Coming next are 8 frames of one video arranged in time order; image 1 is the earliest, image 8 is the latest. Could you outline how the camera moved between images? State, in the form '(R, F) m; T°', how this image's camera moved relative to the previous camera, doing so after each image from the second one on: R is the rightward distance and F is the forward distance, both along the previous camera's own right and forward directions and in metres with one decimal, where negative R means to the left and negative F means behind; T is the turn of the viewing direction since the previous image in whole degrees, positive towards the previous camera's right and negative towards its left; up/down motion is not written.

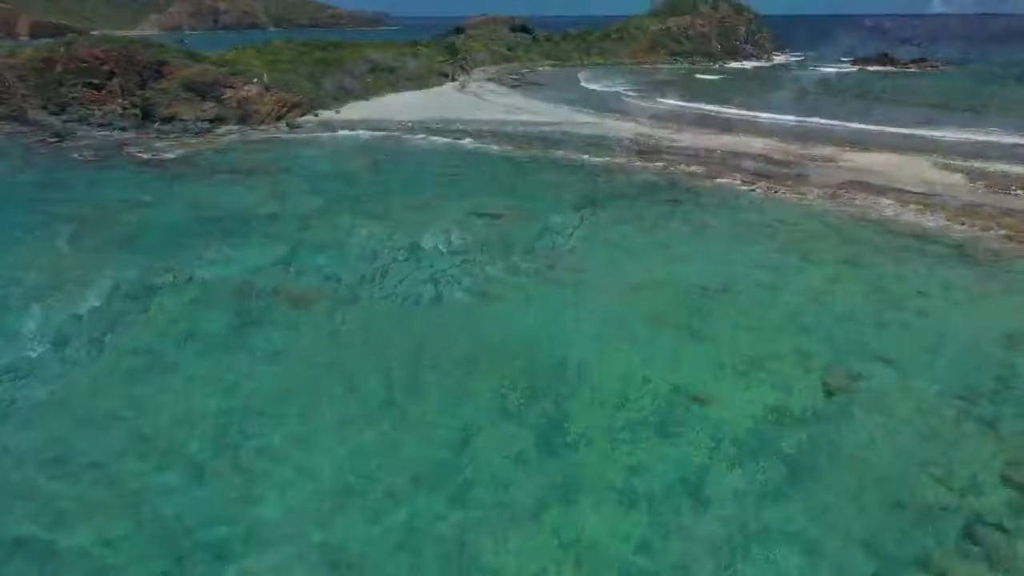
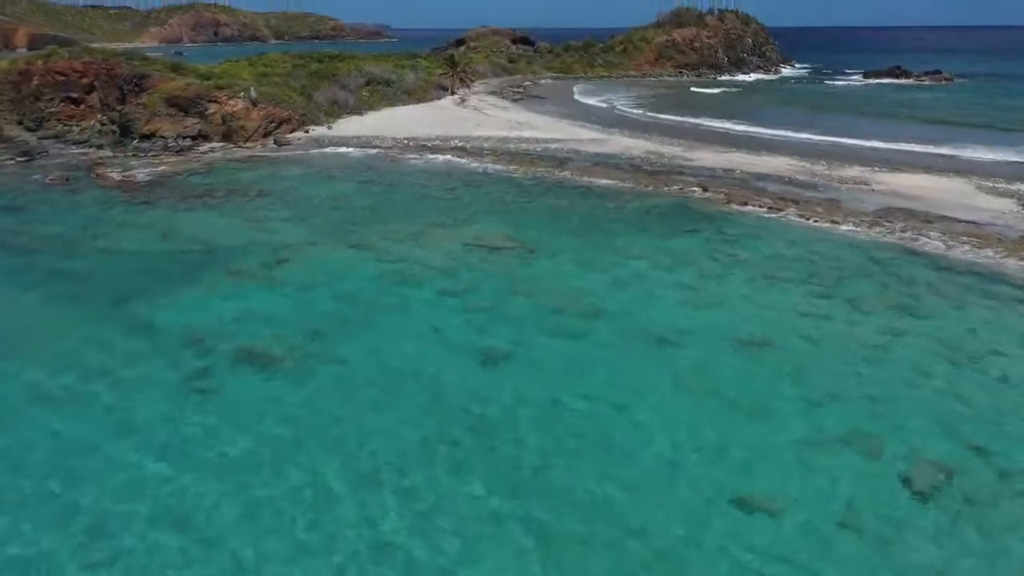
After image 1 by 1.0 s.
(0.0, +2.4) m; 0°
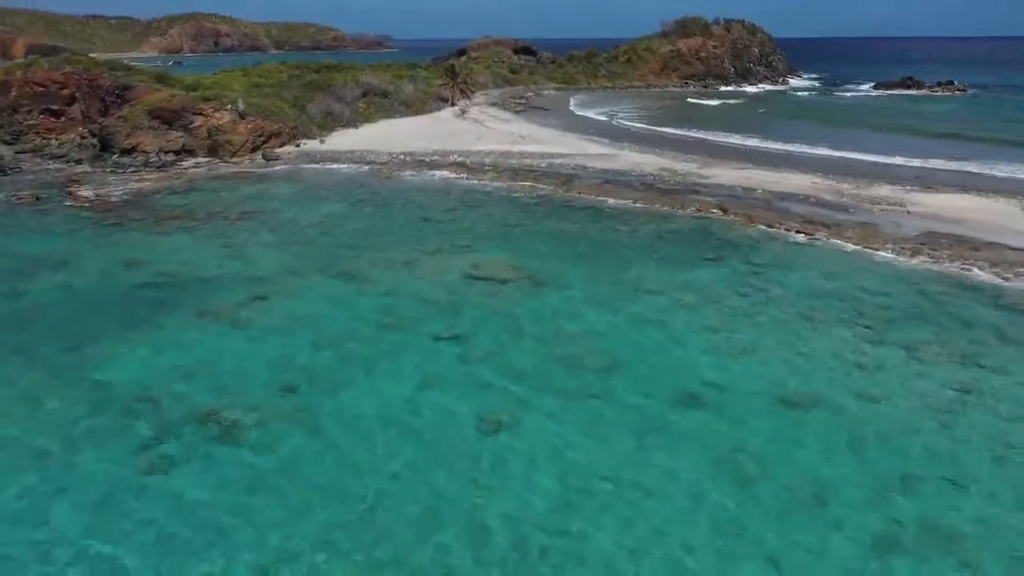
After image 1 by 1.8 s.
(-0.1, +2.0) m; 0°
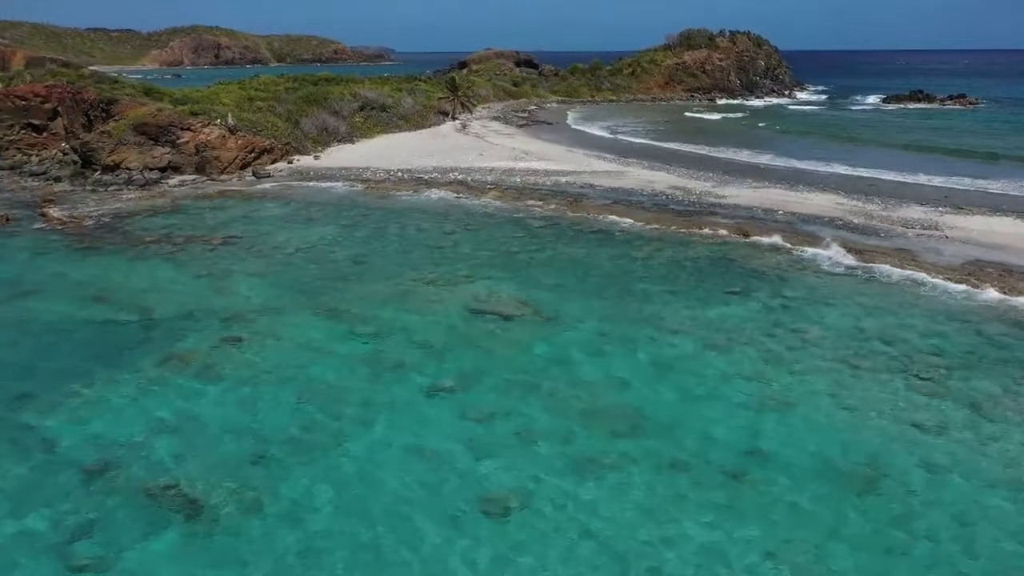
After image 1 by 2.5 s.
(-0.1, +1.7) m; 0°
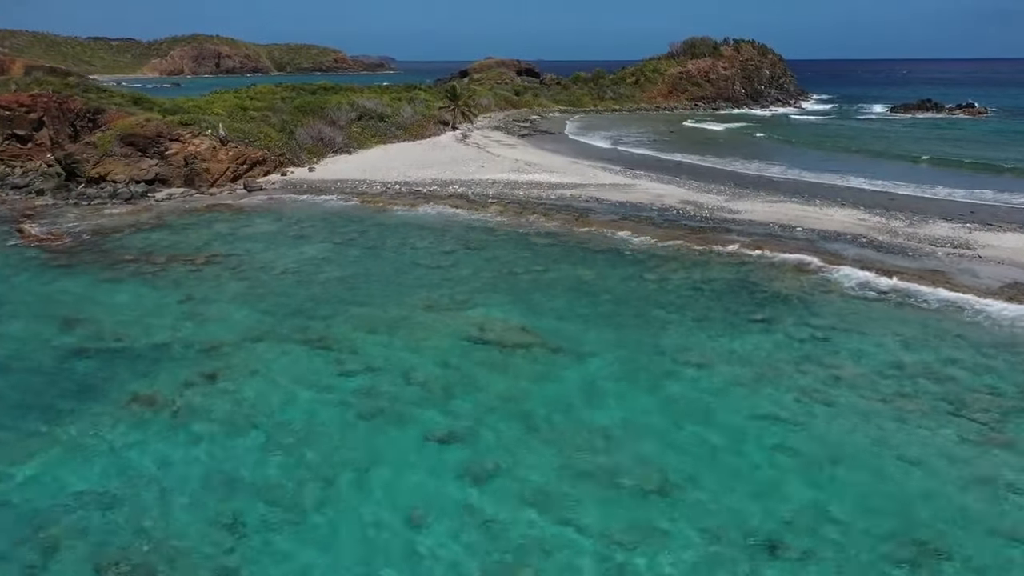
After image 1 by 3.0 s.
(-0.1, +1.3) m; 0°
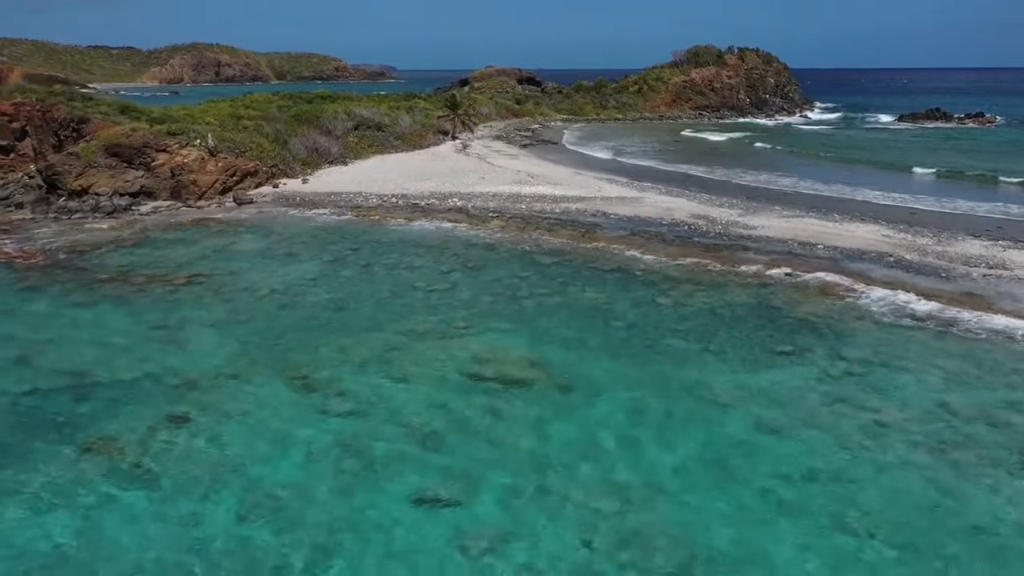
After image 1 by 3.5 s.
(-0.1, +1.4) m; 0°
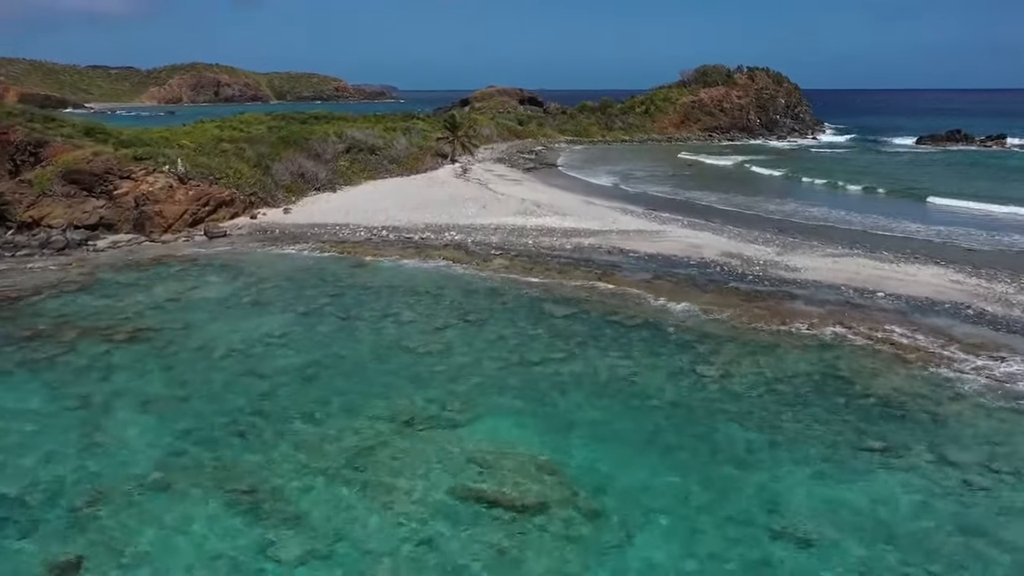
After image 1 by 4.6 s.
(-0.2, +3.2) m; 0°
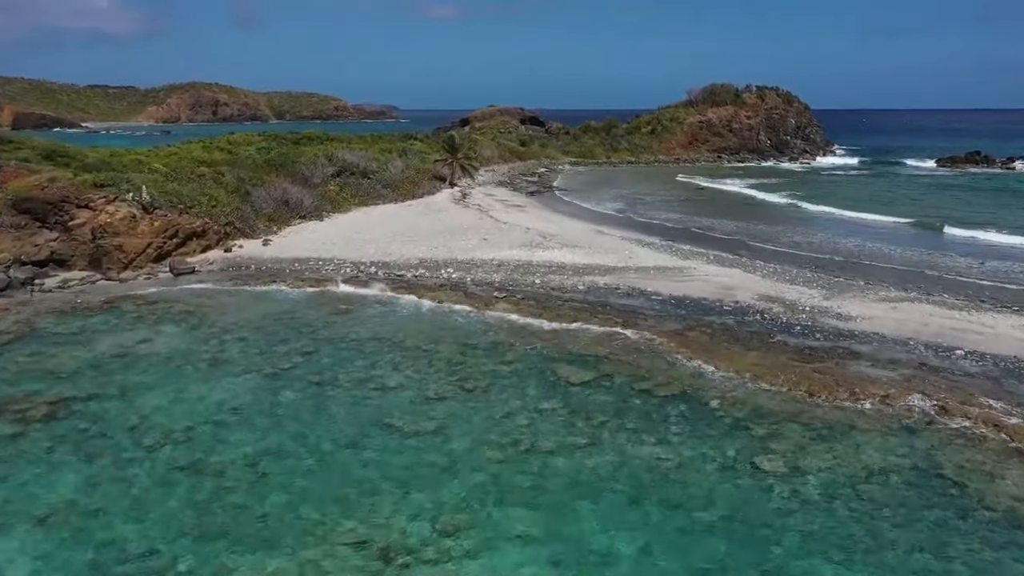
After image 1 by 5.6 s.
(-0.2, +2.9) m; 0°
